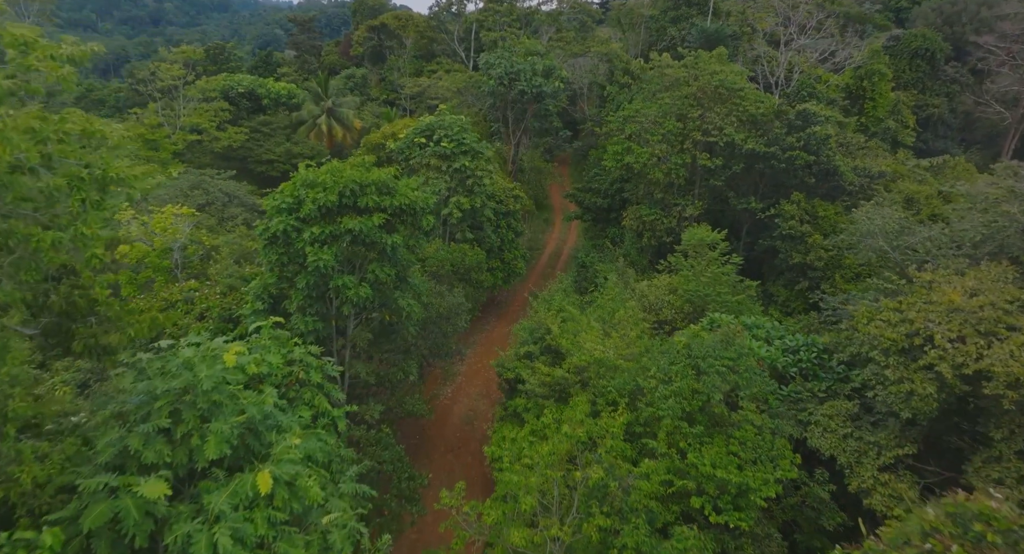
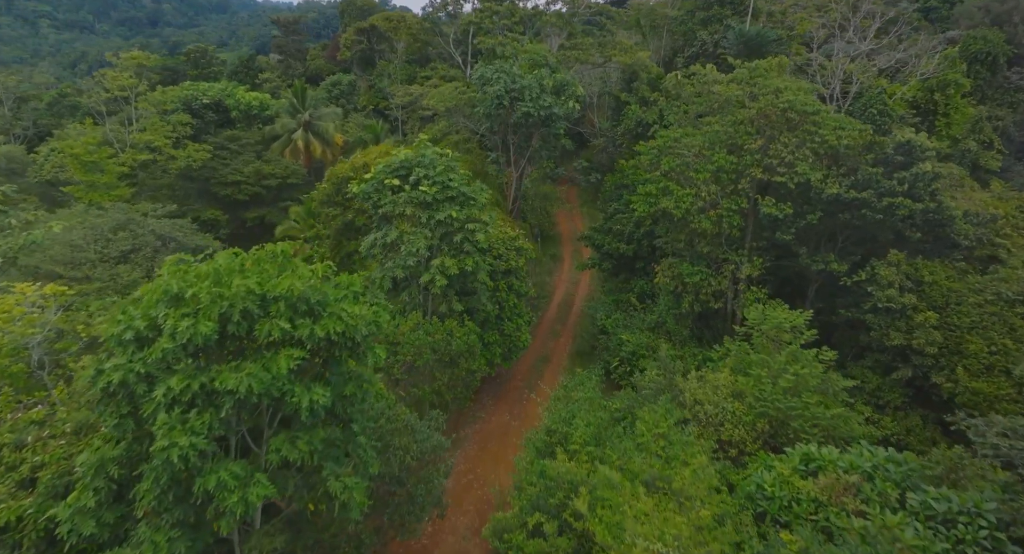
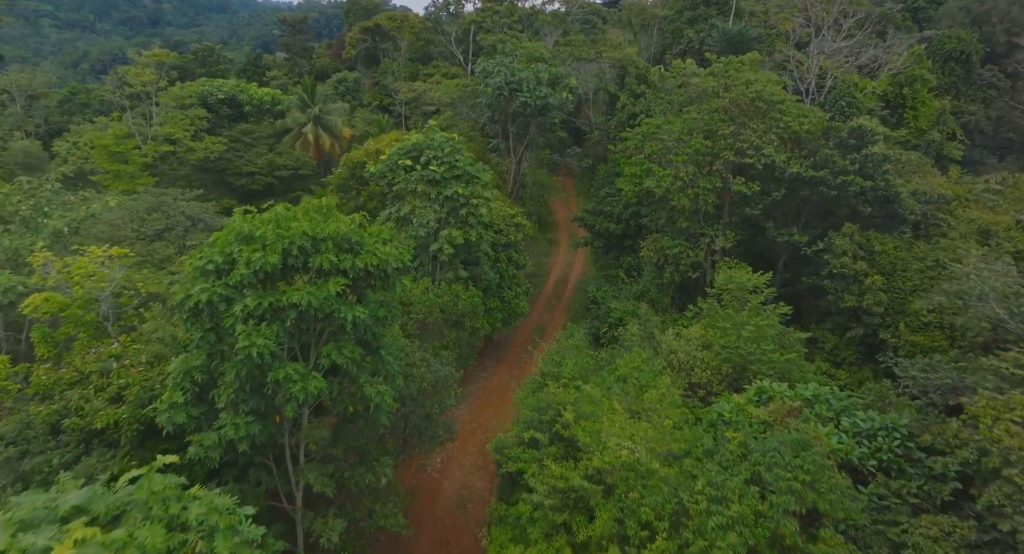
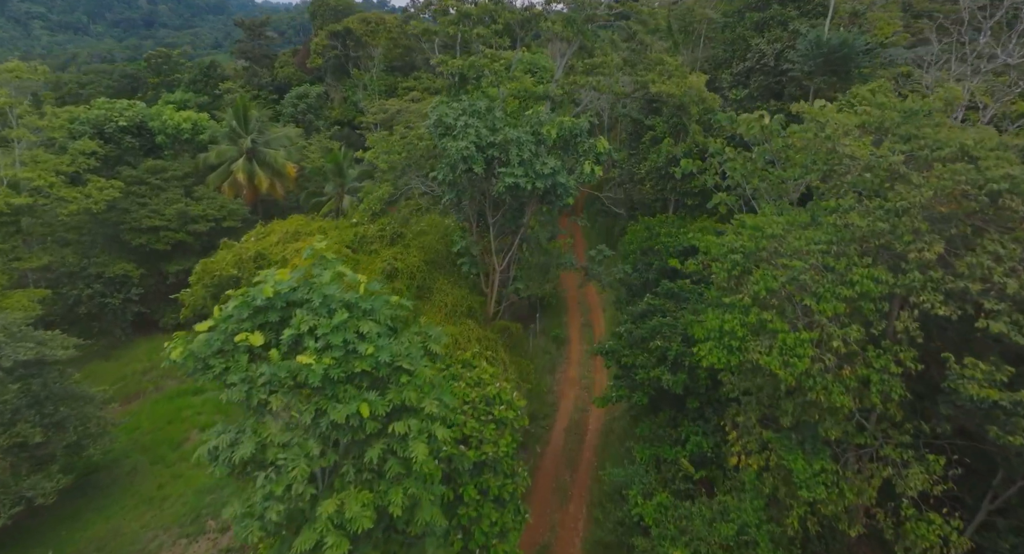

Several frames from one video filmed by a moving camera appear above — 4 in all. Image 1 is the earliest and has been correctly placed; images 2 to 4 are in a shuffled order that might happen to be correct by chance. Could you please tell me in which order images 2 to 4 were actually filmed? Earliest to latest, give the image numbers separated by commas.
3, 2, 4
